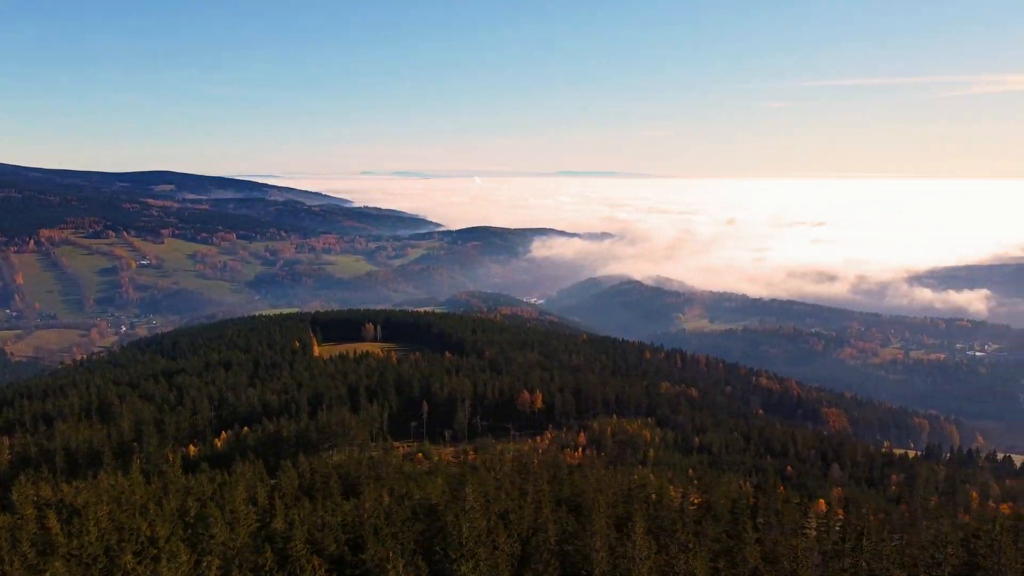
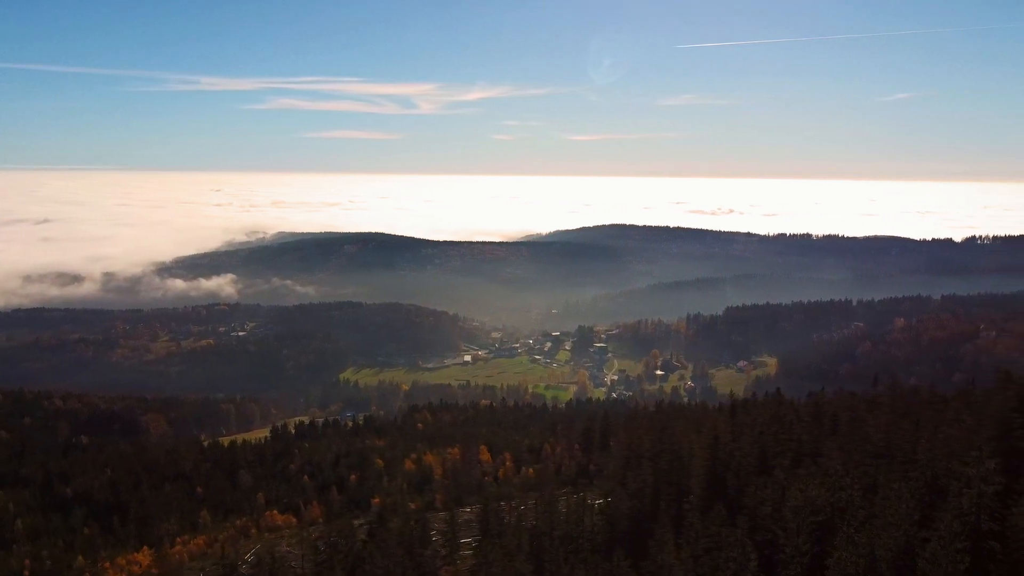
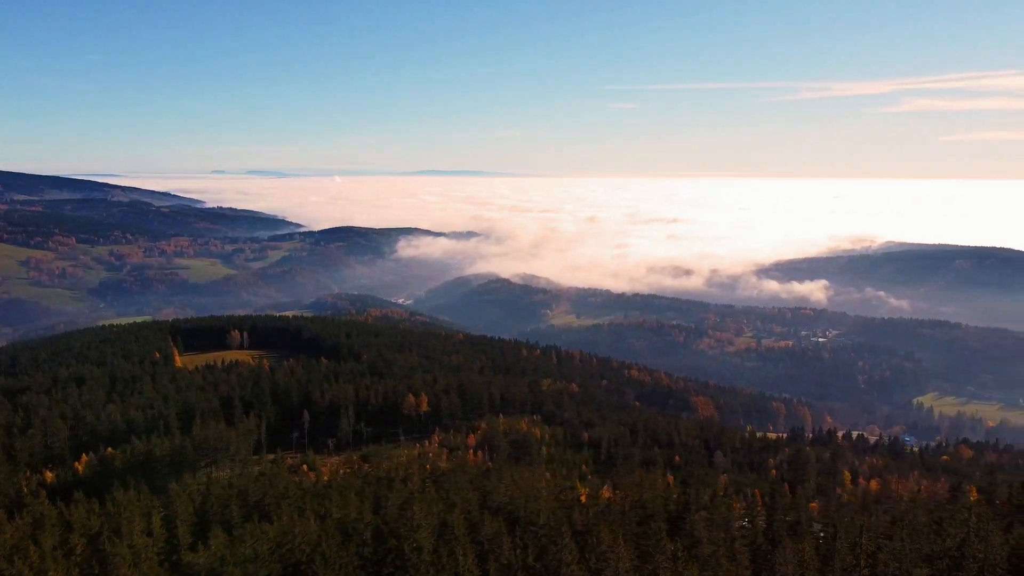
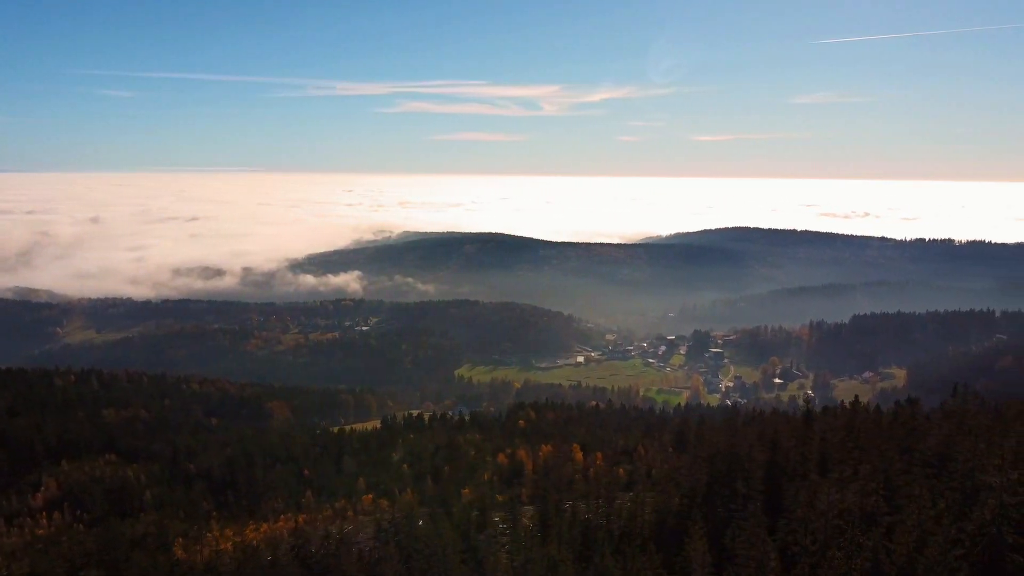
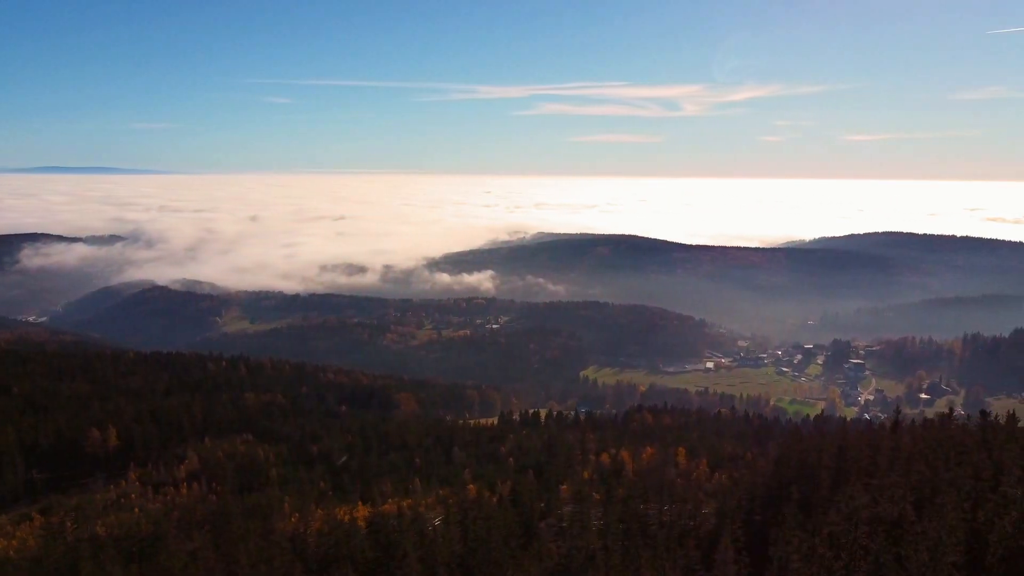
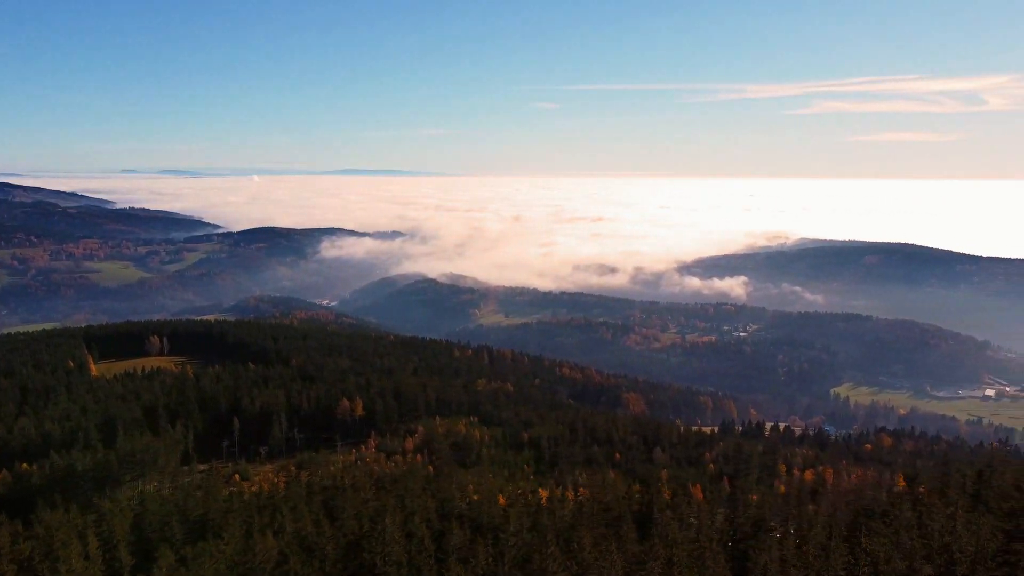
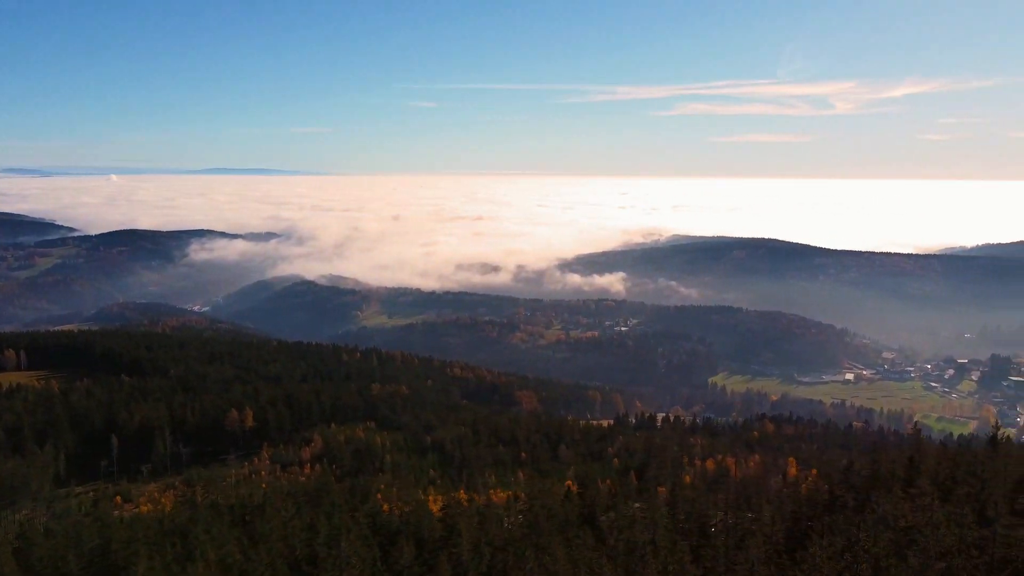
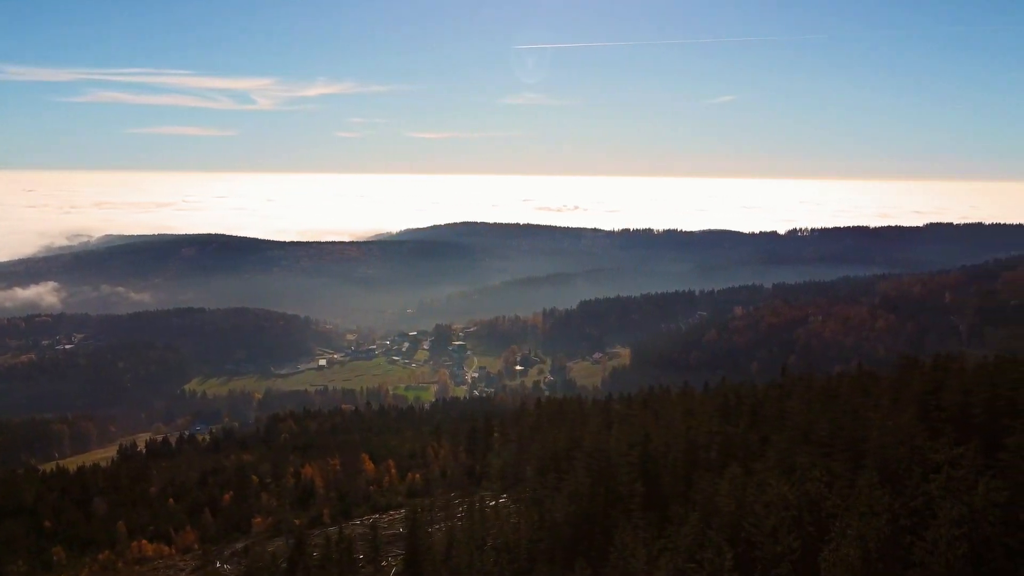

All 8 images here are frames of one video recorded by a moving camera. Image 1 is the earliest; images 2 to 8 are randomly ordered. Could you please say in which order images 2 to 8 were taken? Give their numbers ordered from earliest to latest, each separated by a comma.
3, 6, 7, 5, 4, 2, 8
